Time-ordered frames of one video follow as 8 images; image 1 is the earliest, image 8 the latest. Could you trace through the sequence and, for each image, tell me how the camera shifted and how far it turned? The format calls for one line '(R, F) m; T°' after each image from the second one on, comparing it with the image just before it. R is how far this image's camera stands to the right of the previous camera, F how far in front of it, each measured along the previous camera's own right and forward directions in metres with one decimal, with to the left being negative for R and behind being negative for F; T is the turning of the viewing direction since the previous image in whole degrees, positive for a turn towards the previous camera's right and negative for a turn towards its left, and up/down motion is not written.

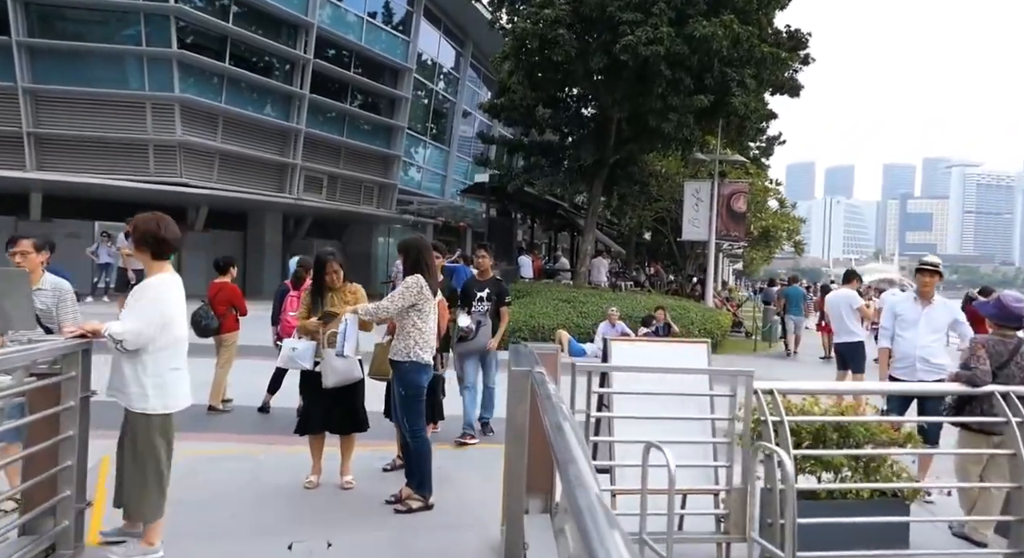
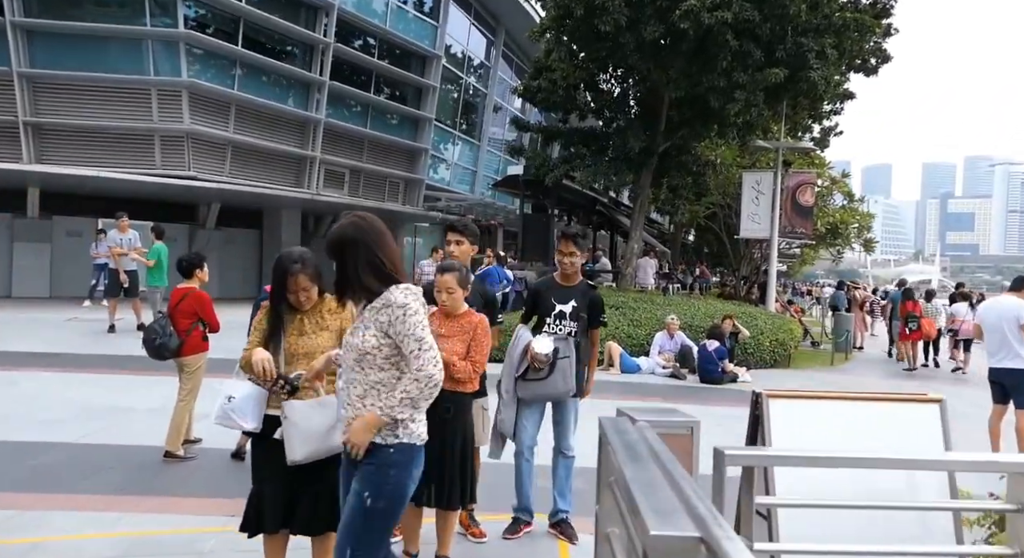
(-0.2, +1.8) m; -2°
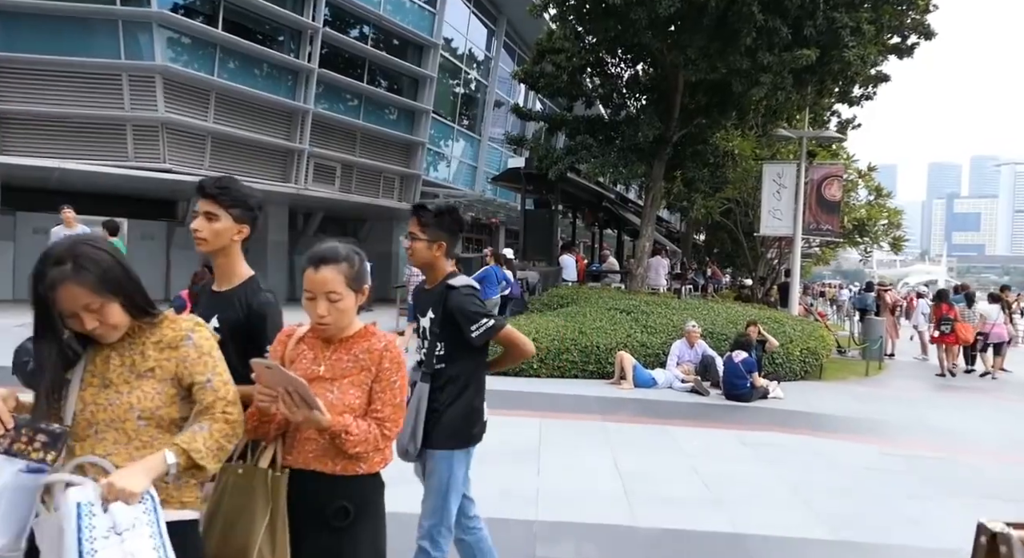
(+0.1, +1.3) m; 0°
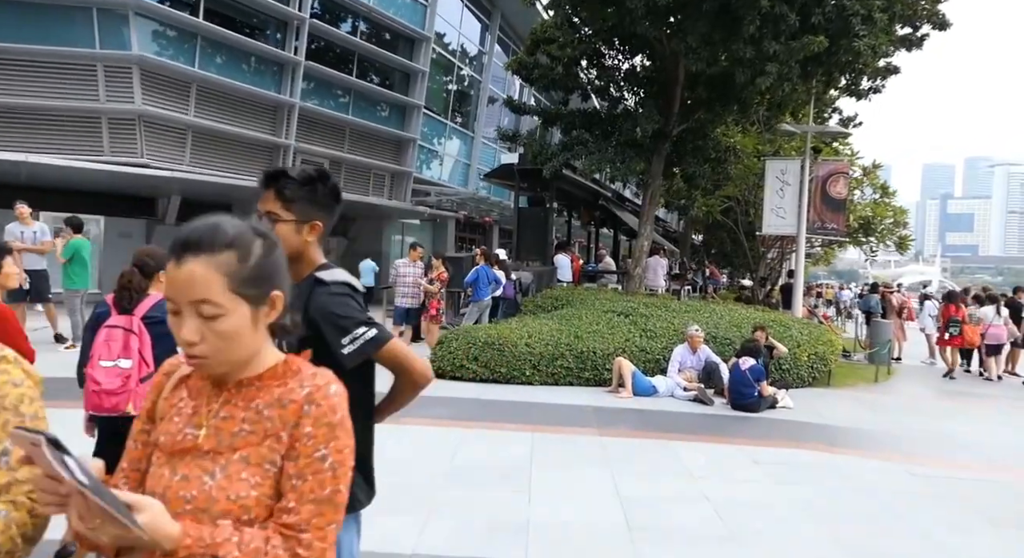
(+0.1, +0.6) m; 0°
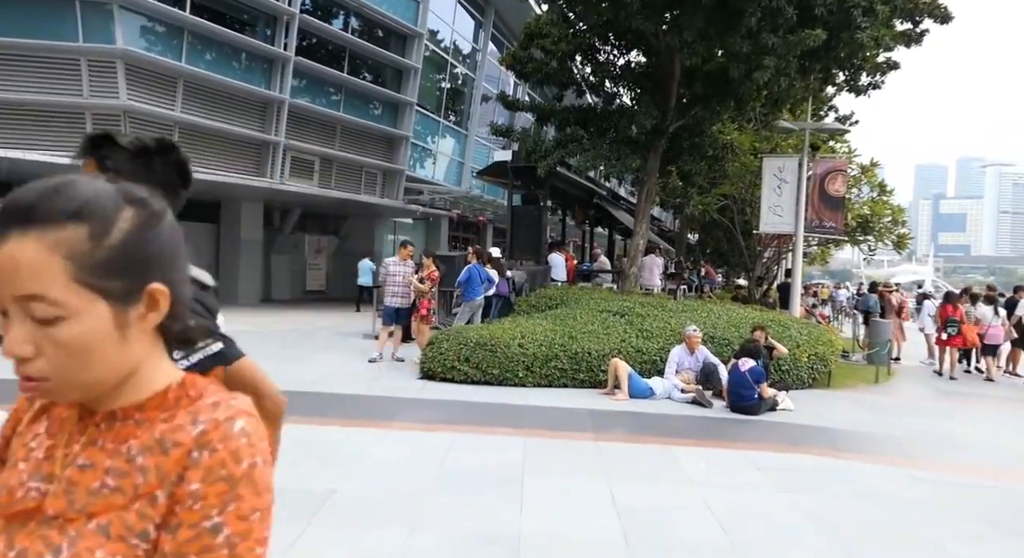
(0.0, +0.3) m; 0°
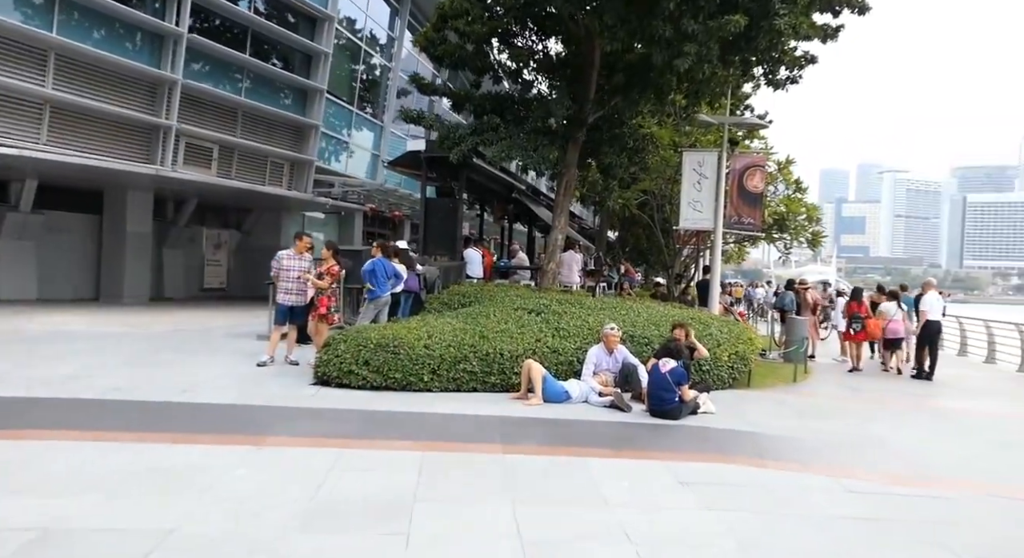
(+0.2, +0.8) m; +6°
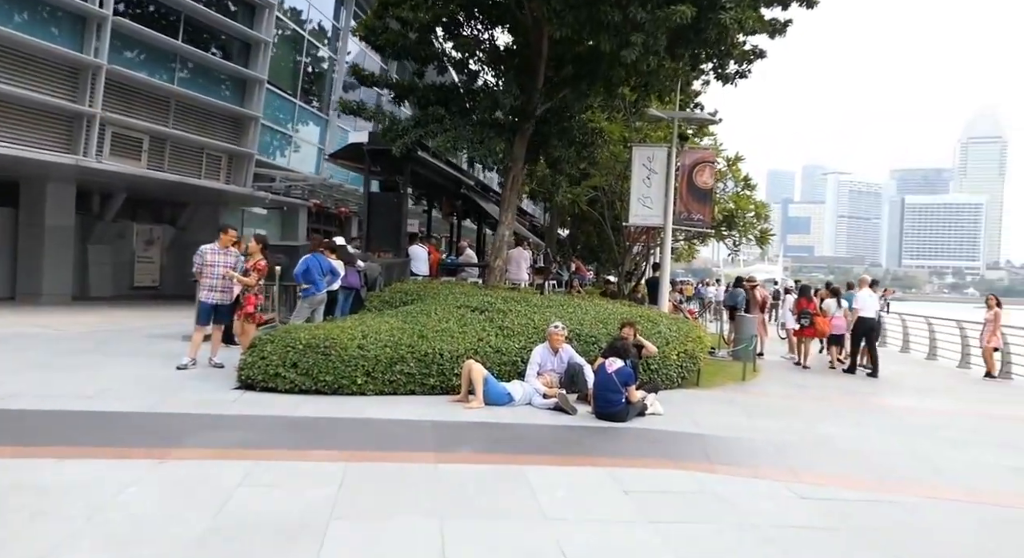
(+0.2, +0.4) m; +4°
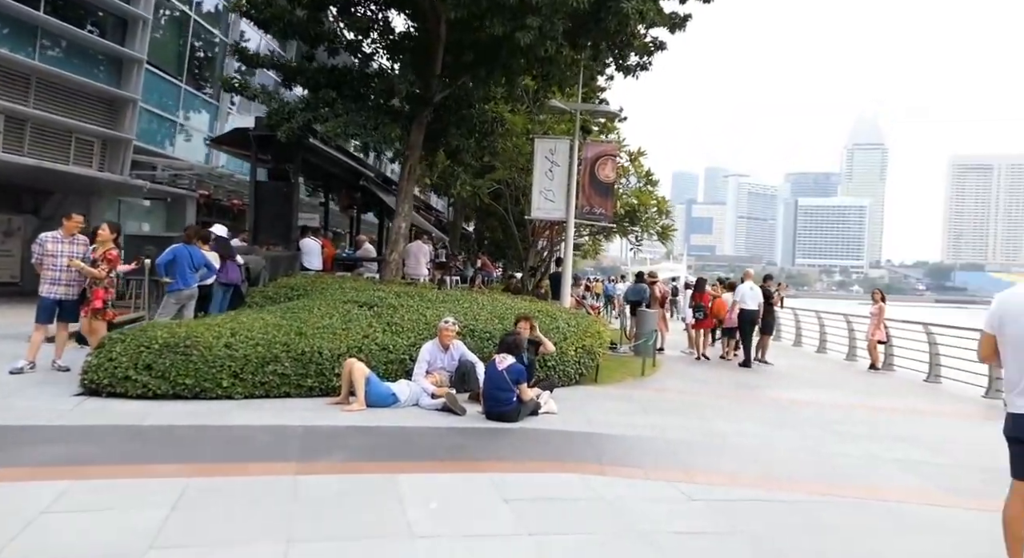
(+0.3, +0.5) m; +7°
